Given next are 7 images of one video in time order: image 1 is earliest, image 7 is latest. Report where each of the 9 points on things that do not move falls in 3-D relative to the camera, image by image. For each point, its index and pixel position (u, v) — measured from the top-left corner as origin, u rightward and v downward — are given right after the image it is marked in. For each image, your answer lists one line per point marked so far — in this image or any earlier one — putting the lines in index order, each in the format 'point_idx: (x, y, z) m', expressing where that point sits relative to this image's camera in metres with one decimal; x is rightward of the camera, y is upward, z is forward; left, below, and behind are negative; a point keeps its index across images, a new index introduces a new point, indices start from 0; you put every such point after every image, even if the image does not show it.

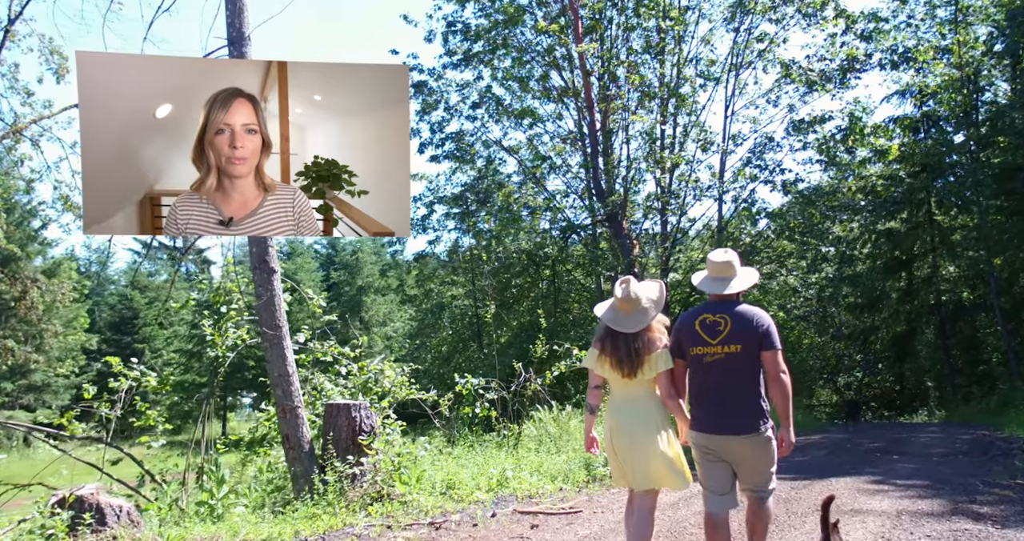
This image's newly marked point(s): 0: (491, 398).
0: (-0.3, -1.7, +11.8) m
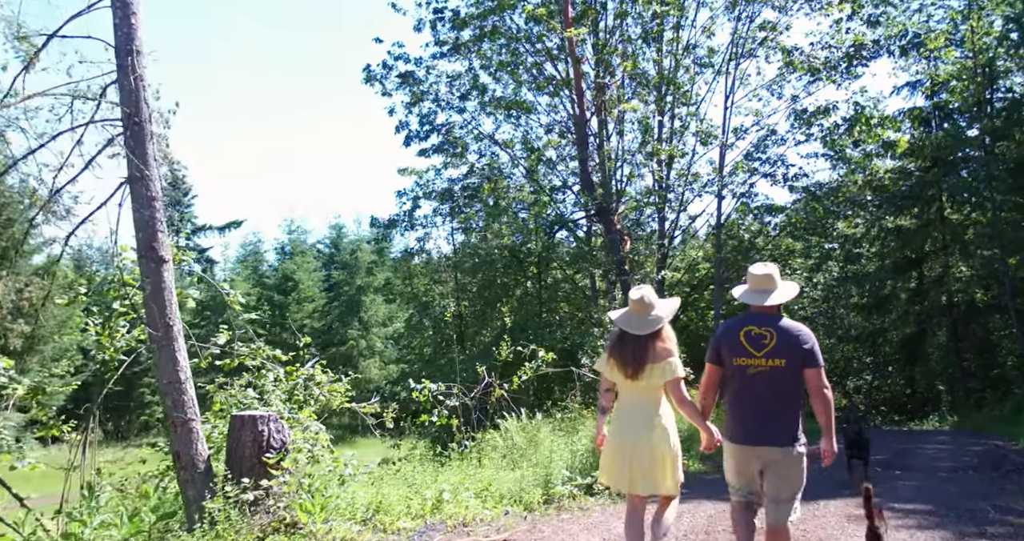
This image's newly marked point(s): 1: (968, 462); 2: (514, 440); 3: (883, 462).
0: (-0.8, -1.7, +10.8) m
1: (+6.0, -2.5, +11.4) m
2: (+0.1, -2.0, +10.3) m
3: (+5.0, -2.6, +11.6) m
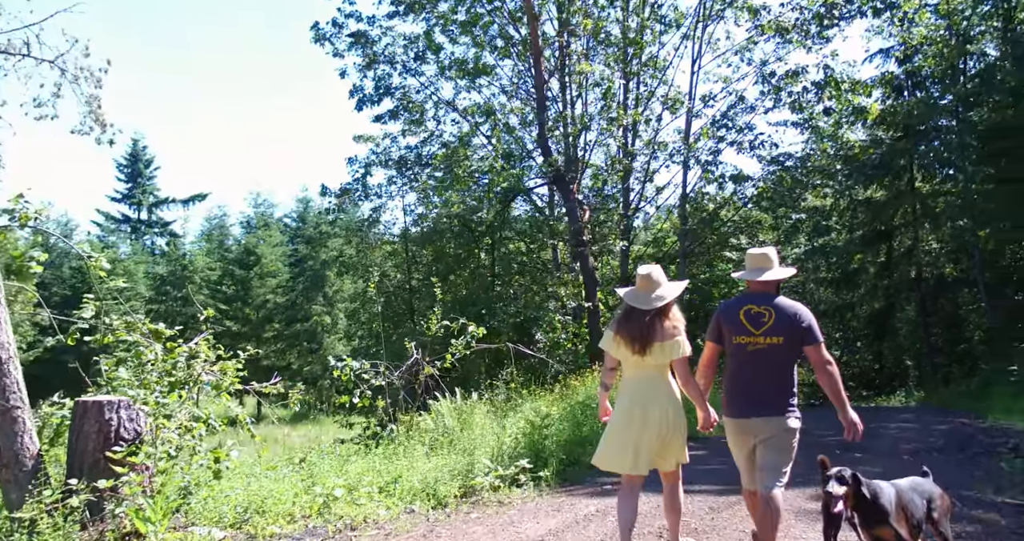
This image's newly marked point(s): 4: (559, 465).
0: (-1.6, -1.3, +9.8) m
1: (+5.2, -2.1, +10.7) m
2: (-0.7, -1.7, +9.4) m
3: (+4.2, -2.2, +10.8) m
4: (+0.4, -1.9, +8.4) m
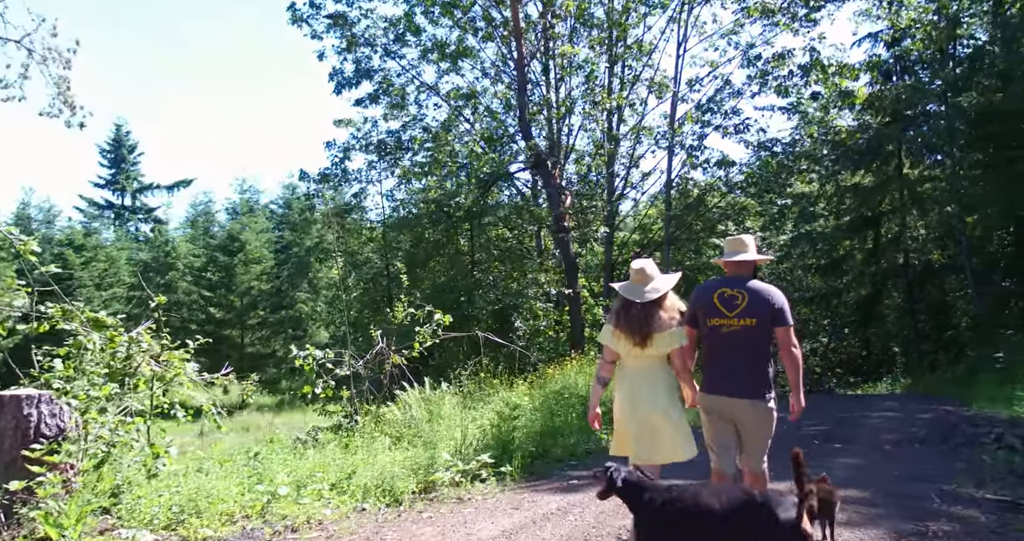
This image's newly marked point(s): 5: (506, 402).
0: (-1.9, -1.1, +9.5) m
1: (+4.9, -2.0, +10.4) m
2: (-1.0, -1.5, +9.0) m
3: (+3.8, -2.0, +10.6) m
4: (+0.1, -1.8, +8.1) m
5: (-0.1, -1.5, +9.9) m
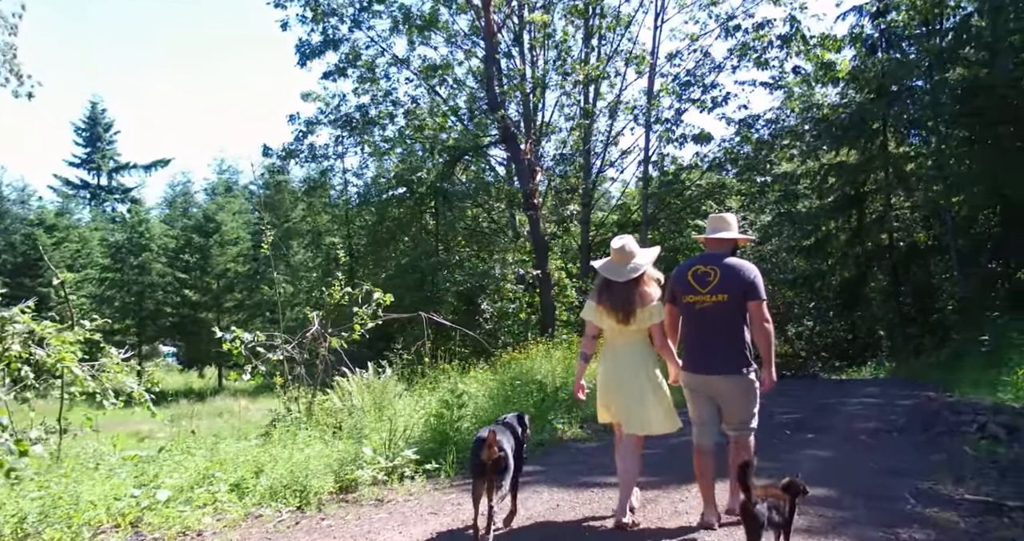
0: (-2.4, -0.9, +8.7) m
1: (+4.3, -1.7, +9.7) m
2: (-1.6, -1.3, +8.3) m
3: (+3.3, -1.7, +9.9) m
4: (-0.5, -1.6, +7.4) m
5: (-0.6, -1.3, +9.2) m
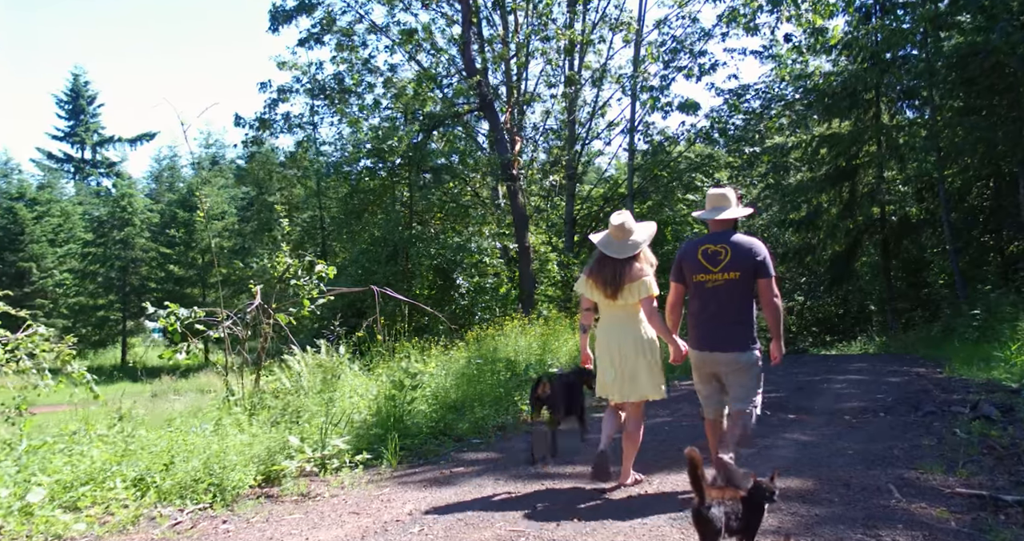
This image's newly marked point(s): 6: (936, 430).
0: (-2.8, -0.6, +8.0) m
1: (+3.9, -1.4, +9.2) m
2: (-2.0, -1.0, +7.7) m
3: (+2.9, -1.4, +9.3) m
4: (-0.8, -1.4, +6.8) m
5: (-1.0, -1.0, +8.6) m
6: (+3.7, -1.4, +7.4) m
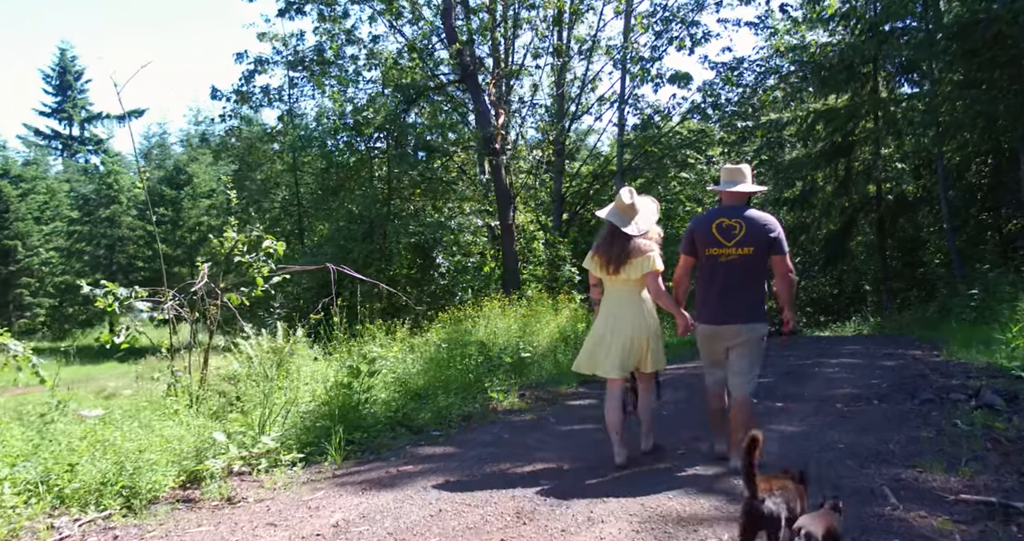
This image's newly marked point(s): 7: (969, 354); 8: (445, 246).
0: (-3.1, -0.4, +7.4) m
1: (+3.6, -1.2, +8.6) m
2: (-2.2, -0.8, +7.1) m
3: (+2.6, -1.2, +8.7) m
4: (-1.1, -1.2, +6.2) m
5: (-1.3, -0.8, +8.0) m
6: (+3.4, -1.2, +6.8) m
7: (+5.4, -1.0, +10.2) m
8: (-1.3, +0.5, +17.7) m
